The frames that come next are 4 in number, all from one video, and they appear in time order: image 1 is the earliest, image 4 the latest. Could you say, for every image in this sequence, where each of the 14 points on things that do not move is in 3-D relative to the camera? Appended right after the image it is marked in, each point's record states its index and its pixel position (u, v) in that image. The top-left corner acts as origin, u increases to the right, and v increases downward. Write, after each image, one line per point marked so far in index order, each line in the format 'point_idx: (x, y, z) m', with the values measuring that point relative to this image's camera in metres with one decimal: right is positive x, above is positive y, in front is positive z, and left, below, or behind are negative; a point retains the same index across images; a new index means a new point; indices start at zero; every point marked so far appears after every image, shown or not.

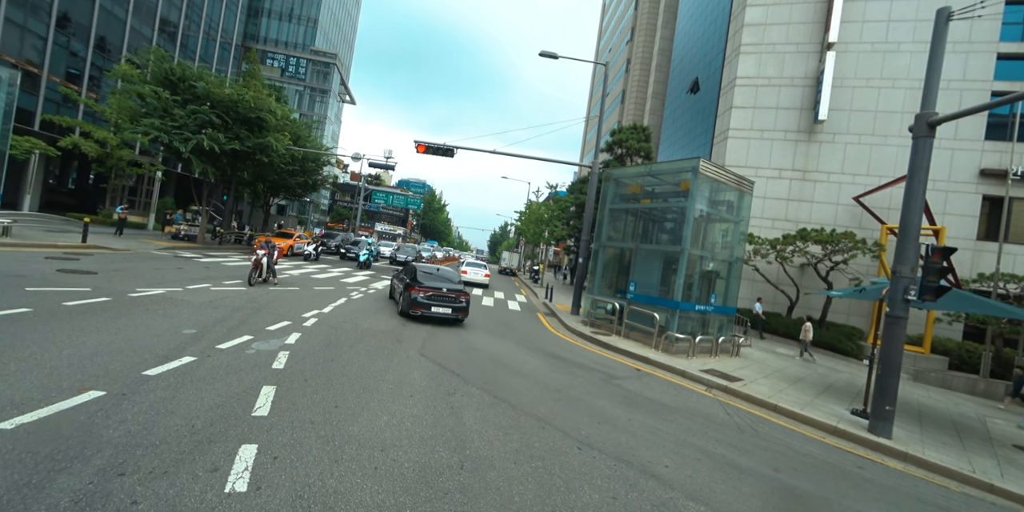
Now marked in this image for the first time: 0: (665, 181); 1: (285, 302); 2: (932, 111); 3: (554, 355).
0: (+5.3, +2.5, +14.5) m
1: (-6.0, -1.2, +11.2) m
2: (+8.0, +2.8, +8.0) m
3: (+1.2, -2.6, +11.0) m
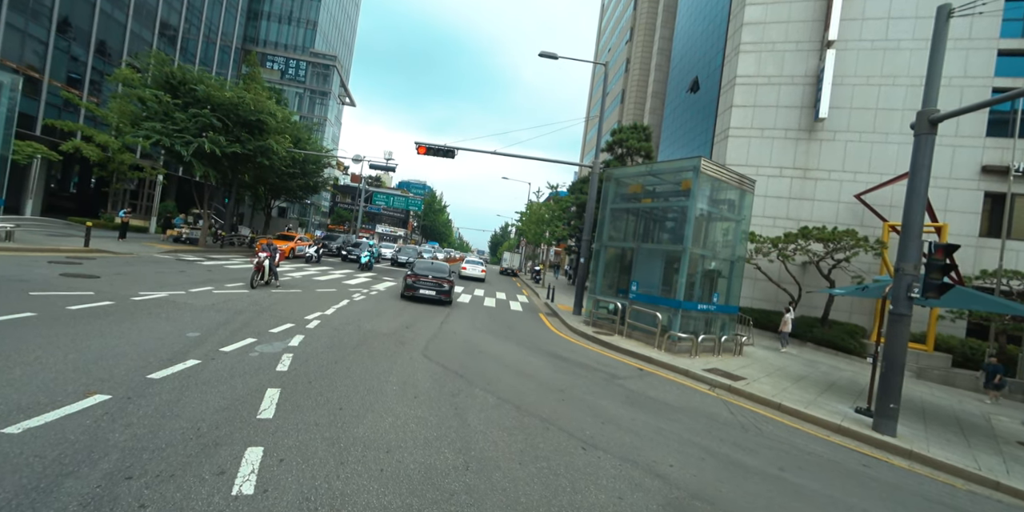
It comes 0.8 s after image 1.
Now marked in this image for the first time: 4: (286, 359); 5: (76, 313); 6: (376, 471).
0: (+5.3, +2.6, +14.5) m
1: (-6.0, -1.3, +11.2) m
2: (+8.0, +2.8, +8.0) m
3: (+1.2, -2.6, +11.0) m
4: (-3.7, -1.7, +6.9) m
5: (-8.0, -1.1, +7.8) m
6: (-1.3, -2.0, +4.0) m
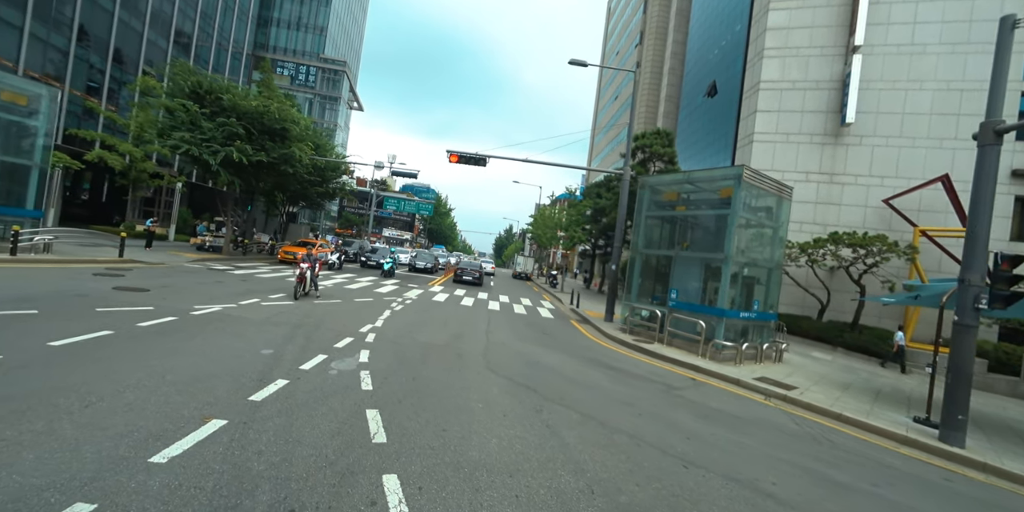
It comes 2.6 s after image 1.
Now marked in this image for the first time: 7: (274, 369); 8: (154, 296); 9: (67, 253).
0: (+6.6, +2.3, +14.5) m
1: (-4.7, -1.6, +11.2) m
2: (+9.3, +2.6, +8.0) m
3: (+2.5, -2.8, +11.0) m
4: (-2.4, -2.0, +6.9) m
5: (-6.7, -1.4, +7.8) m
6: (0.0, -2.3, +4.0) m
7: (-3.8, -1.8, +6.7) m
8: (-9.2, -1.0, +10.8) m
9: (-16.2, +0.1, +15.3) m
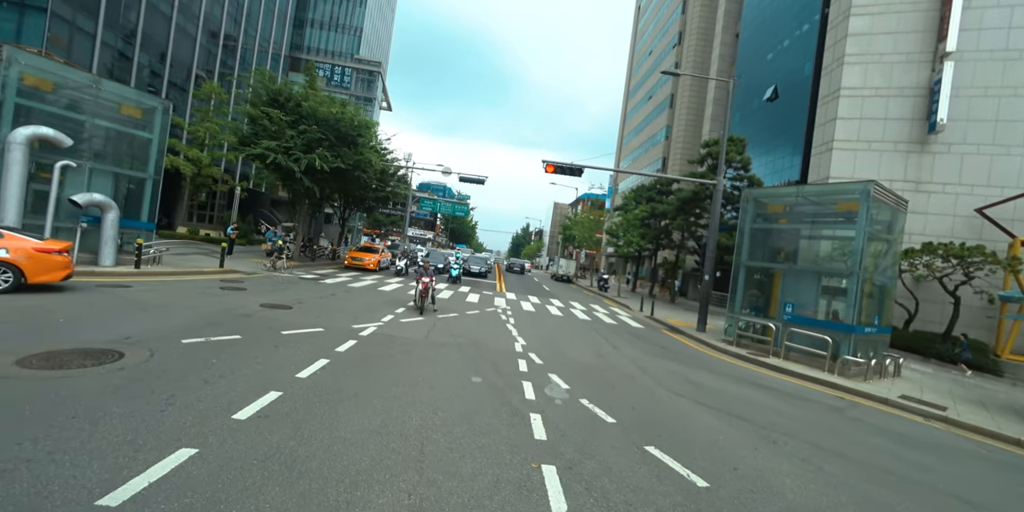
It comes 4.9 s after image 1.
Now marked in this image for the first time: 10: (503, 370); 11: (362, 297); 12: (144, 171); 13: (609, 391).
0: (+10.4, +1.9, +14.4) m
1: (-0.9, -2.1, +11.3) m
2: (+13.0, +2.1, +7.9) m
3: (+6.3, -3.3, +10.9) m
4: (+1.3, -2.5, +6.9) m
5: (-3.0, -1.8, +7.8) m
6: (+3.7, -2.8, +4.0) m
7: (-0.1, -2.3, +6.7) m
8: (-5.5, -1.5, +10.8) m
9: (-12.4, -0.3, +15.4) m
10: (-0.3, -2.2, +8.3) m
11: (-5.5, -1.4, +14.7) m
12: (-14.7, +3.3, +16.5) m
13: (+1.8, -2.6, +8.0) m
